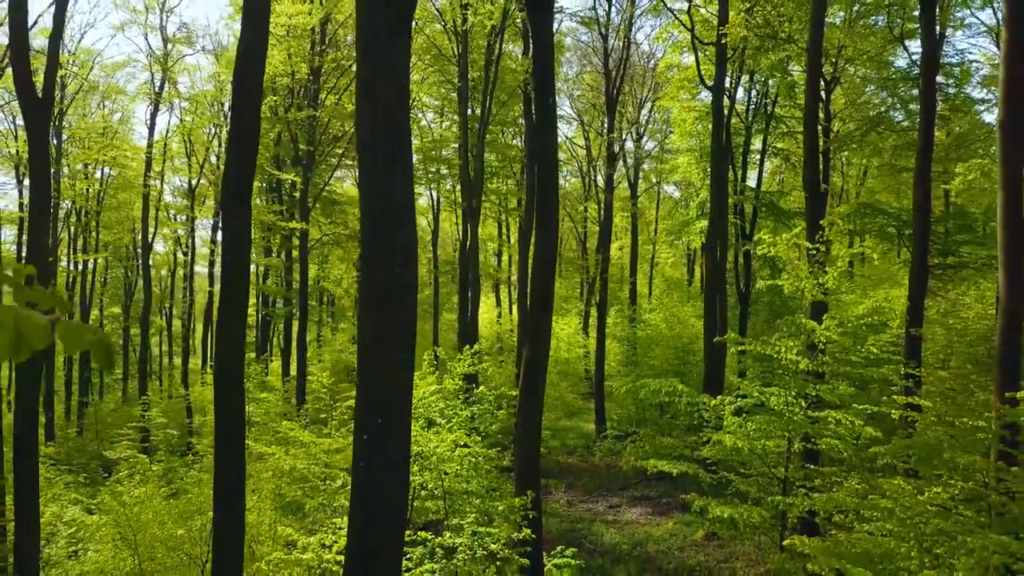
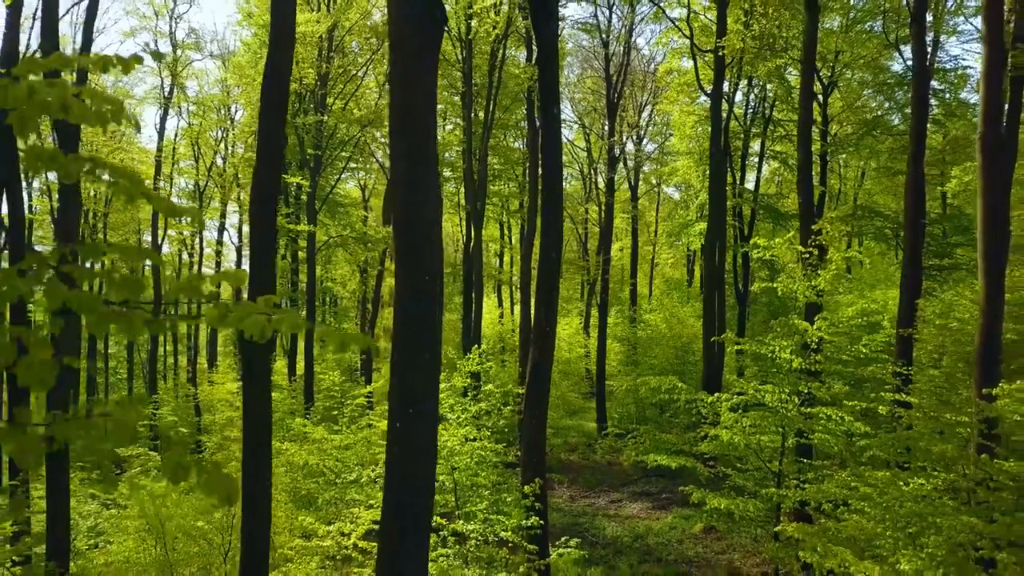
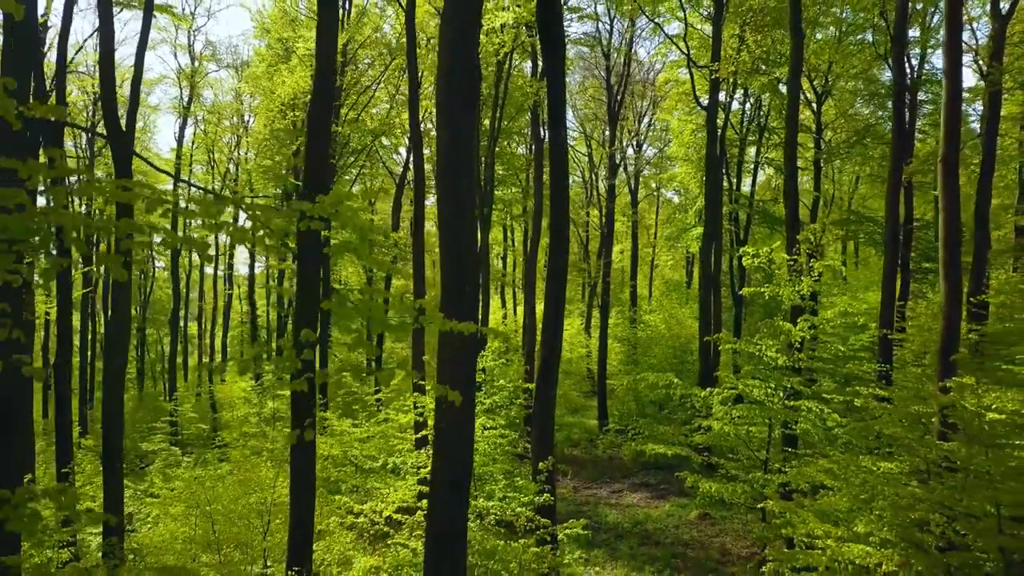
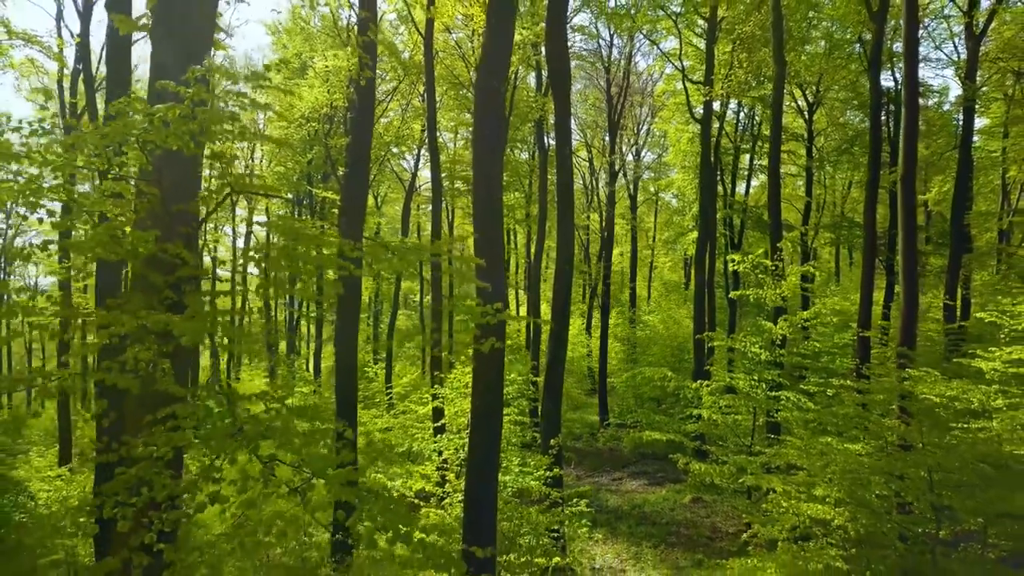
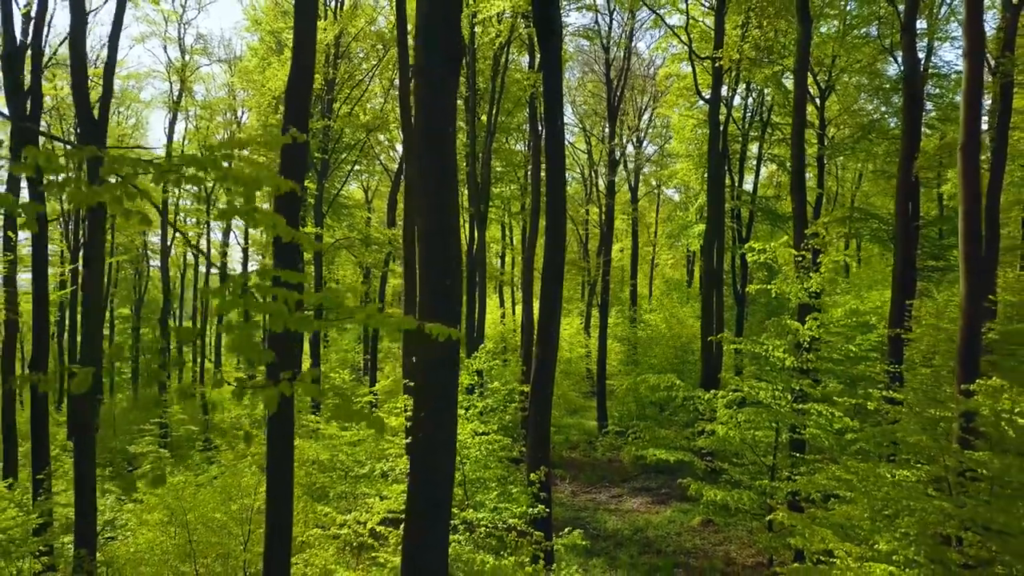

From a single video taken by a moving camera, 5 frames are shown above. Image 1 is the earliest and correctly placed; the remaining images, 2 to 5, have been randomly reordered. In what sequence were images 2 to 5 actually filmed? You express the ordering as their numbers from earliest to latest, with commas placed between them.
2, 5, 3, 4
